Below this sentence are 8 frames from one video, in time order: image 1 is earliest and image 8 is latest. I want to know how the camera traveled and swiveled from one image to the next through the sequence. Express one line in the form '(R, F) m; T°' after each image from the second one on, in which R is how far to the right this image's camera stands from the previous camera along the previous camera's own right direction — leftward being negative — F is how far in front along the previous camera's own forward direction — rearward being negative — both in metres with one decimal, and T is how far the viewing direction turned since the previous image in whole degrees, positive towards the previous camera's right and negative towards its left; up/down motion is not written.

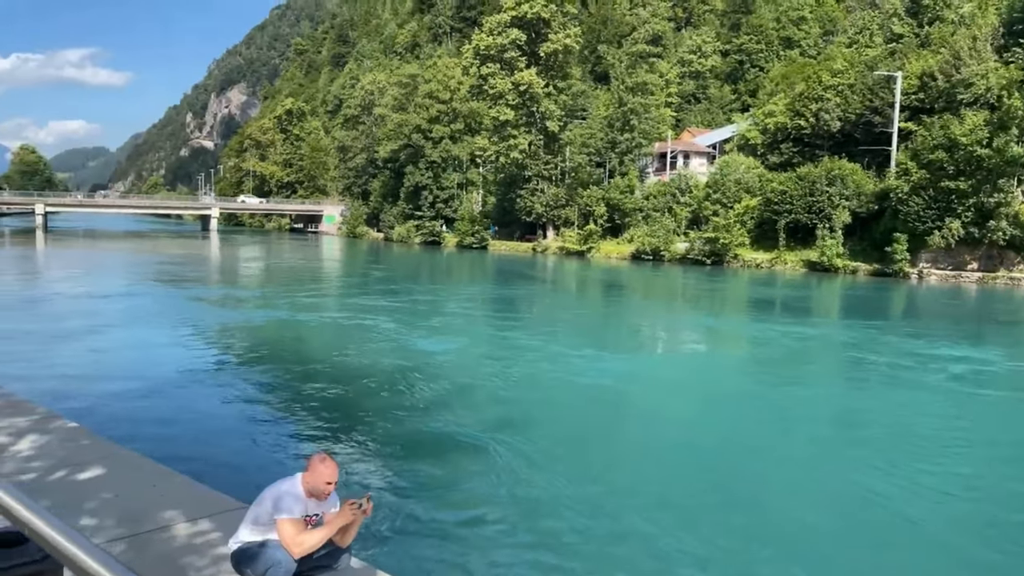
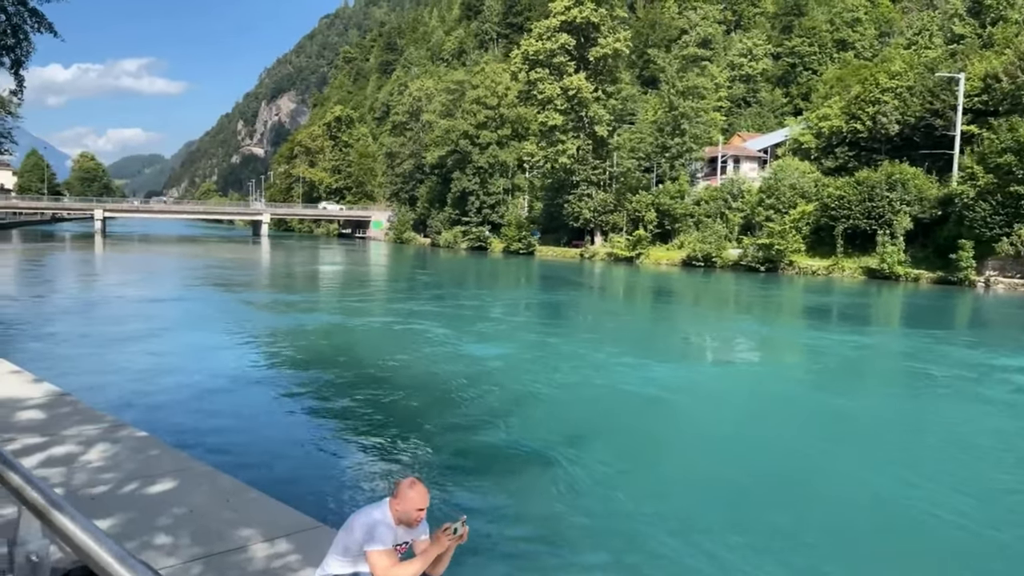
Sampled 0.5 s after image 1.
(-0.2, +0.2) m; -3°
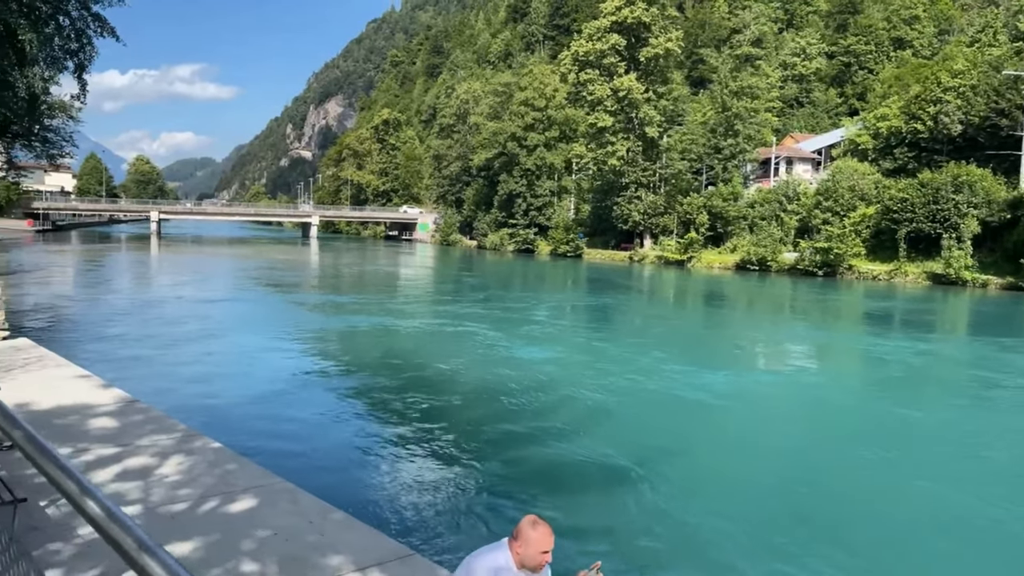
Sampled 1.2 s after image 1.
(-0.2, +0.2) m; -3°
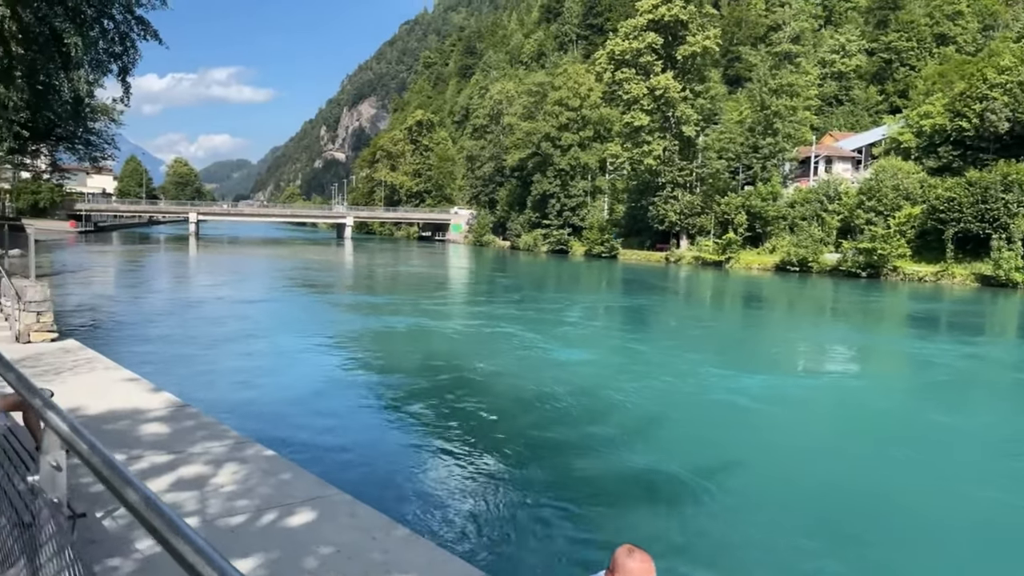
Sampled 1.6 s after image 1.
(-0.1, +0.2) m; -2°
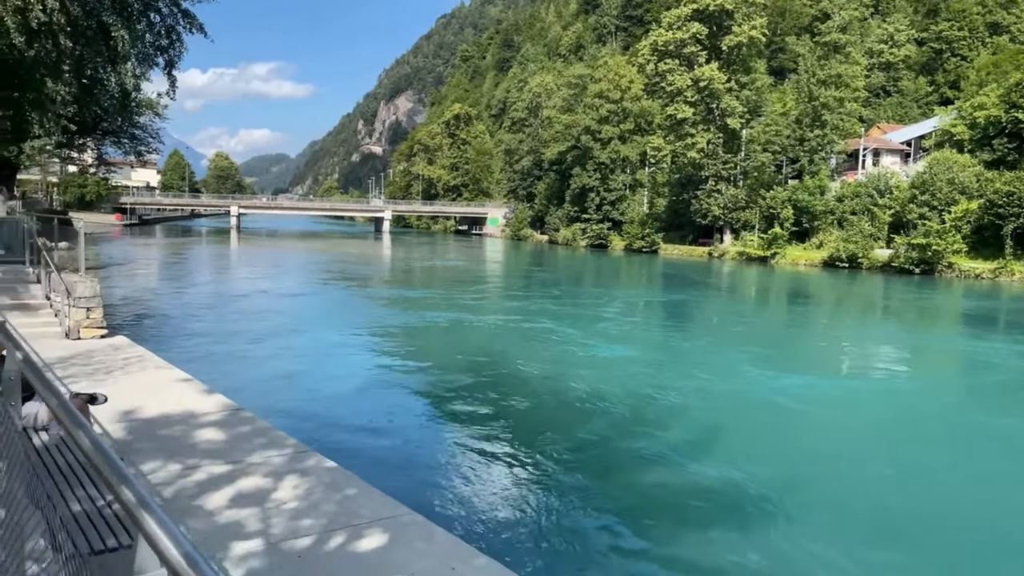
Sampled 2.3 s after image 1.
(-0.2, +0.3) m; -3°
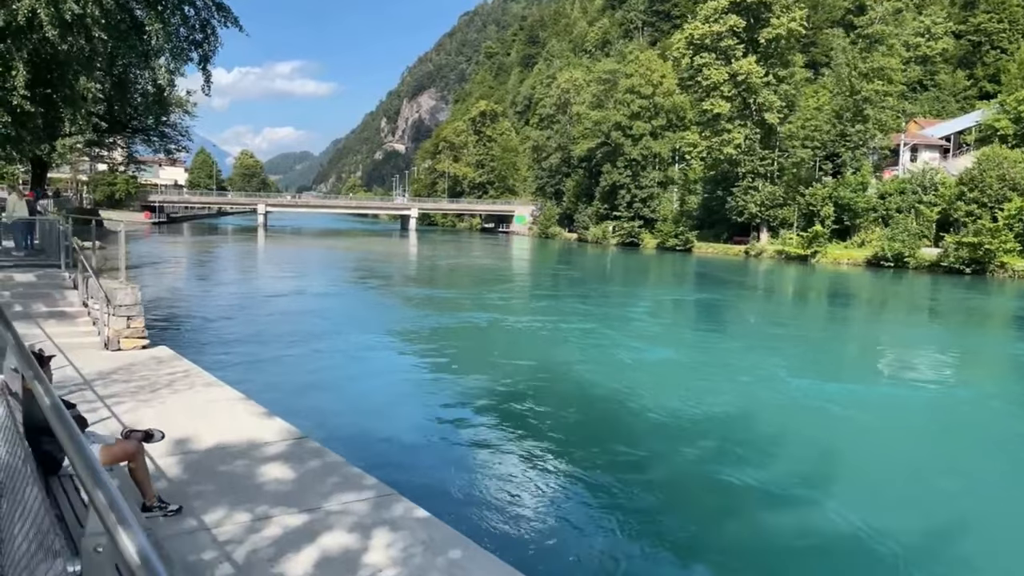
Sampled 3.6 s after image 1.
(-0.4, +0.5) m; -2°
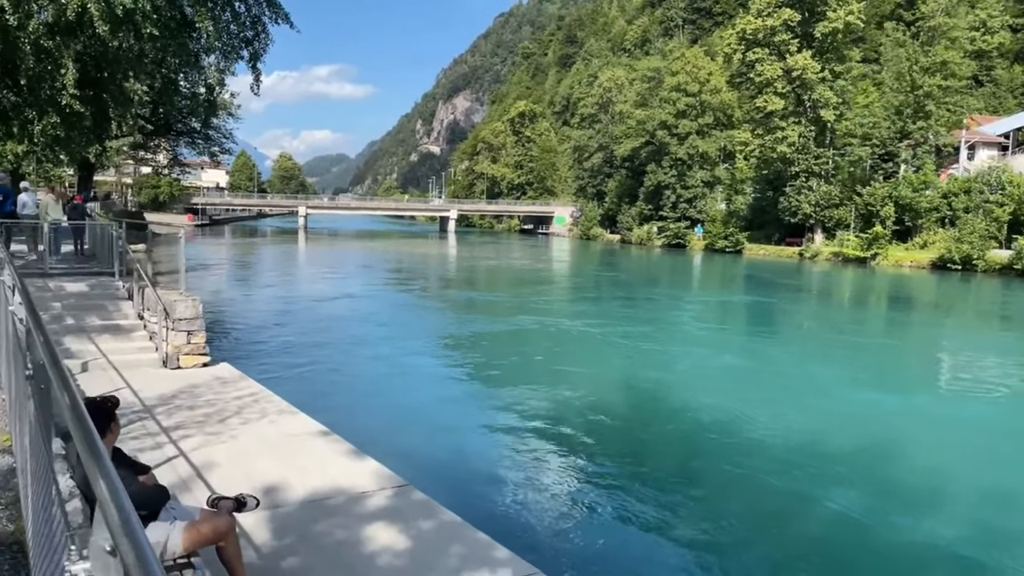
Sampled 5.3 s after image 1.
(-0.4, +0.6) m; -3°
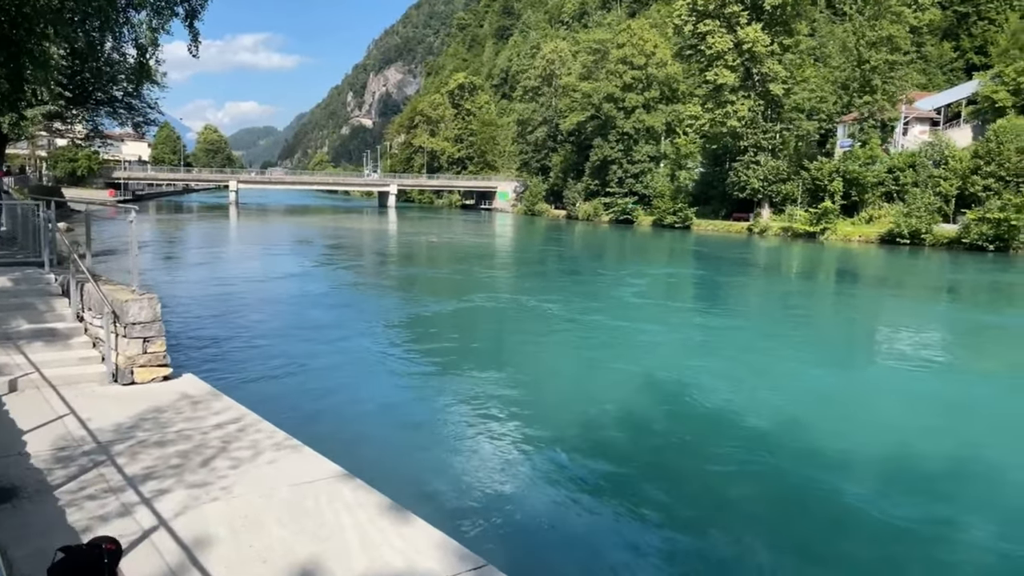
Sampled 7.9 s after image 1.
(-0.5, +0.8) m; +5°
